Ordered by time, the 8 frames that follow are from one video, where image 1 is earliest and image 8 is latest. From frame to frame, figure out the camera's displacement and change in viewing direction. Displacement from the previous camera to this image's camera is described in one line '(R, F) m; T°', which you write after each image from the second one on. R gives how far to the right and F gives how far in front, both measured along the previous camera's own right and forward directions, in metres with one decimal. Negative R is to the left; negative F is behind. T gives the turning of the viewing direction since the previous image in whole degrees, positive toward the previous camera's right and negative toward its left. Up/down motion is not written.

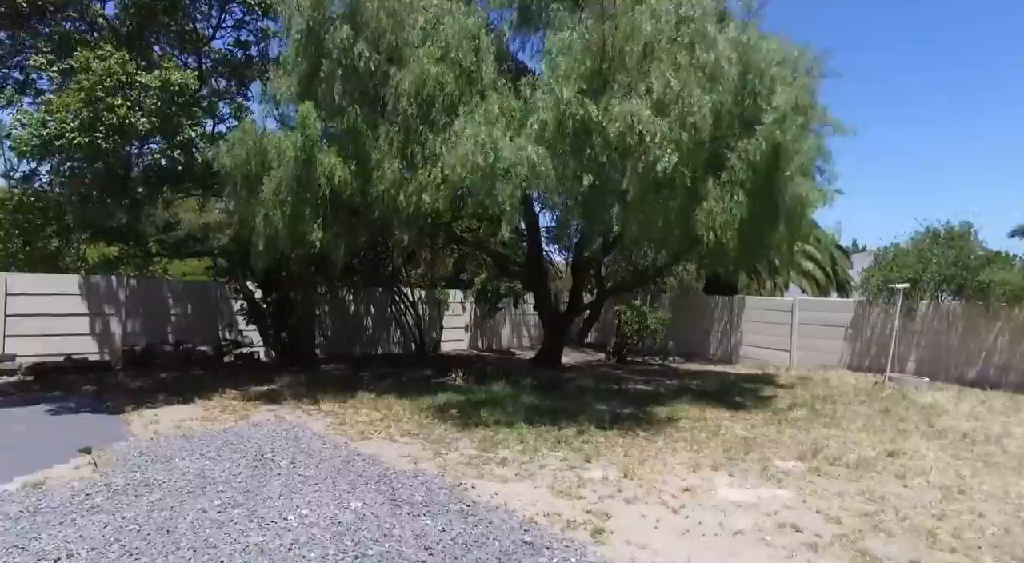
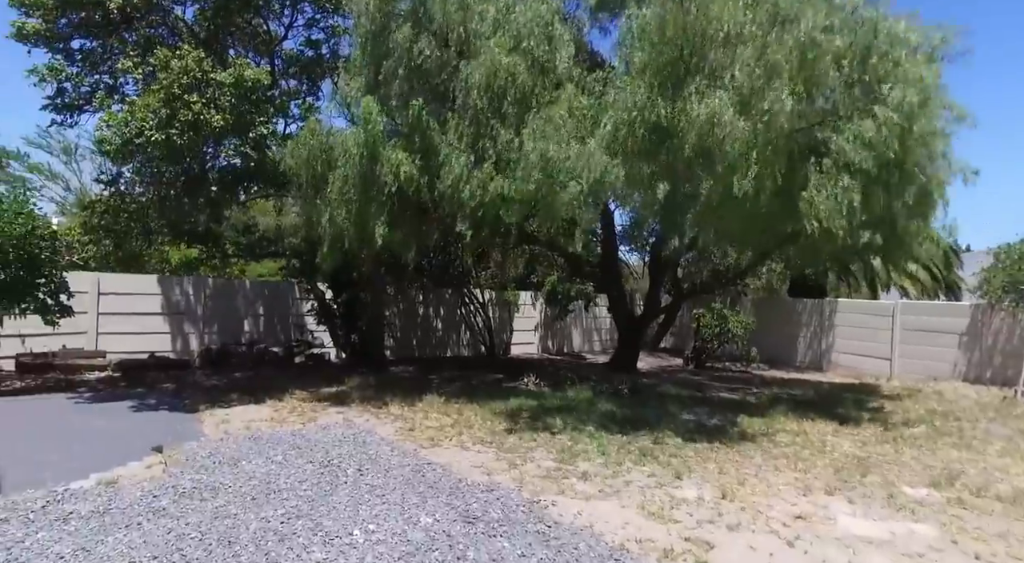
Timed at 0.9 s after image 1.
(-0.1, +0.5) m; -6°
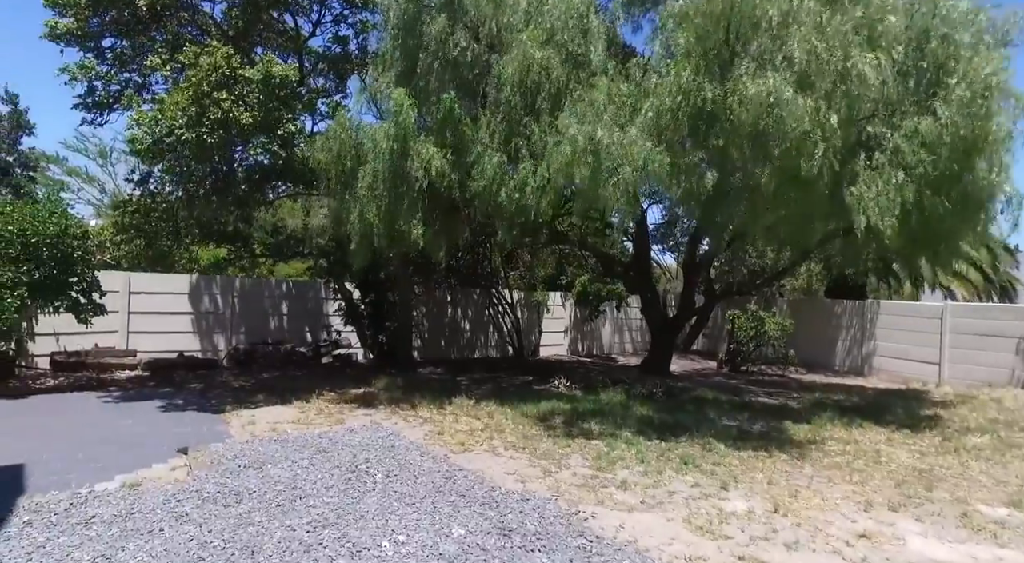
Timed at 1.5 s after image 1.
(-0.1, +0.3) m; -2°
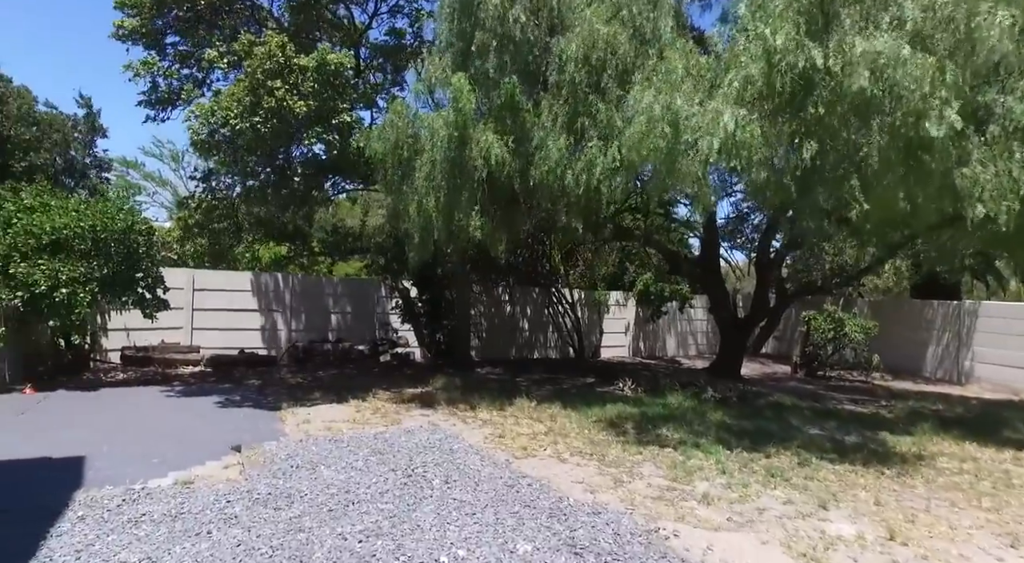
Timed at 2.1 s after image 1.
(-0.1, +0.4) m; -5°
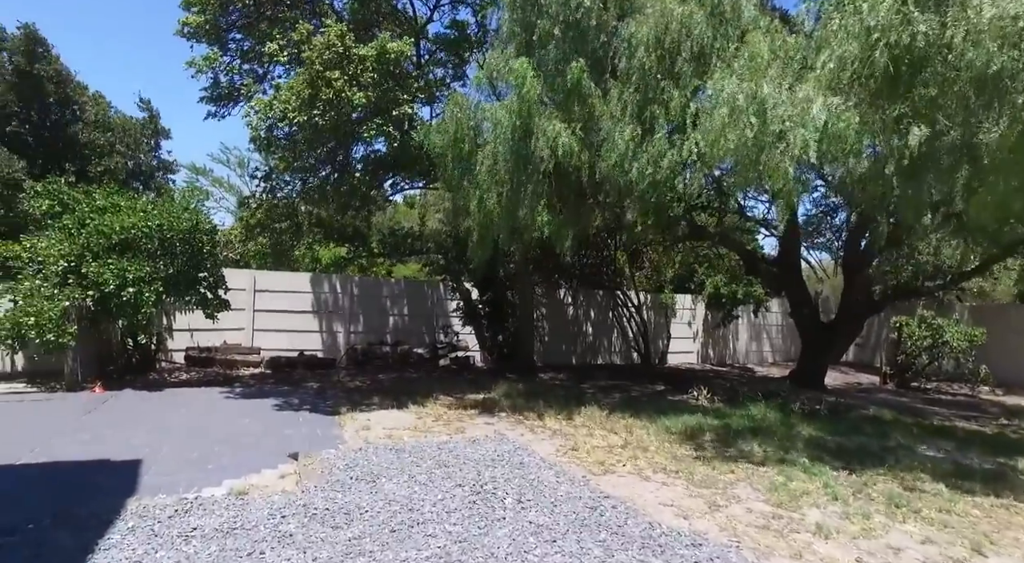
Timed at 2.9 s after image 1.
(-0.2, +0.5) m; -5°
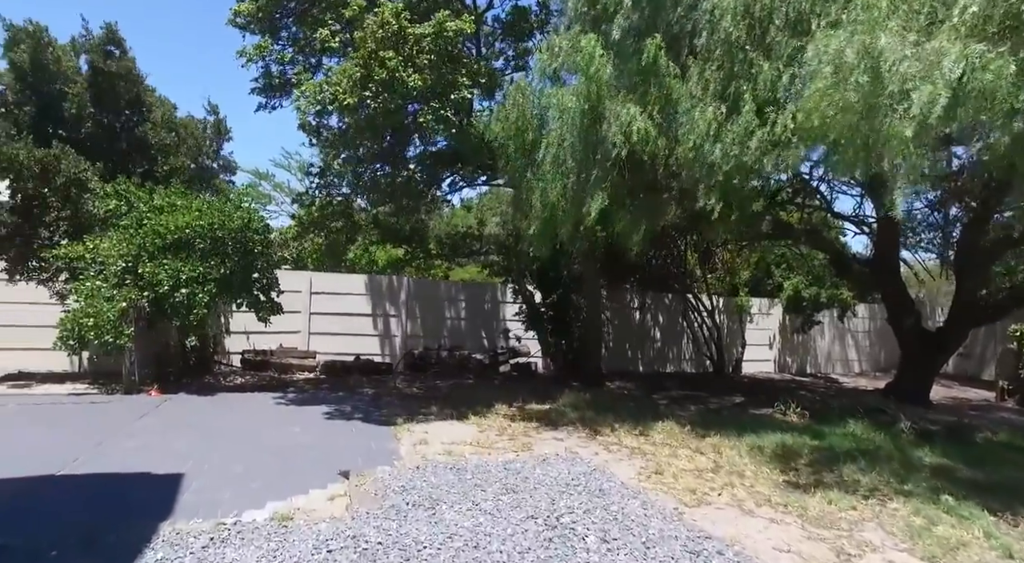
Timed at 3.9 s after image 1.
(-0.2, +0.7) m; -5°
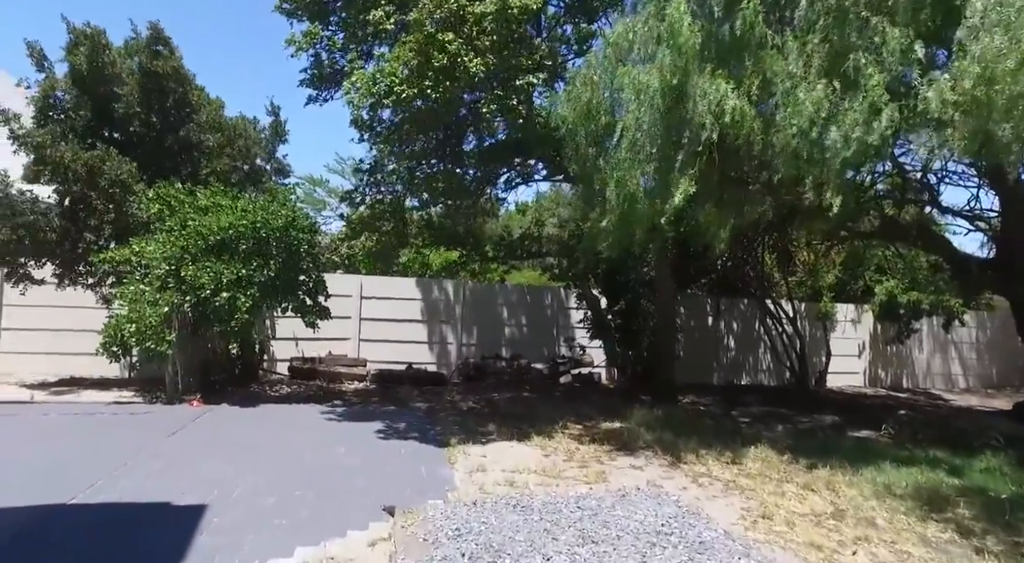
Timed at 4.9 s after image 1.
(-0.2, +0.8) m; -5°
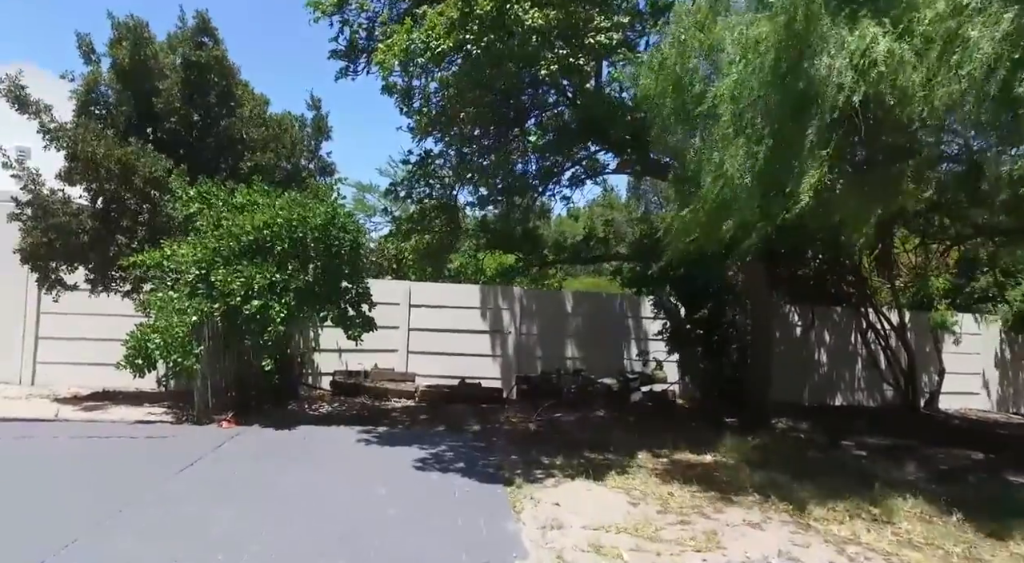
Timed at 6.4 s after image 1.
(-0.2, +1.1) m; -5°
